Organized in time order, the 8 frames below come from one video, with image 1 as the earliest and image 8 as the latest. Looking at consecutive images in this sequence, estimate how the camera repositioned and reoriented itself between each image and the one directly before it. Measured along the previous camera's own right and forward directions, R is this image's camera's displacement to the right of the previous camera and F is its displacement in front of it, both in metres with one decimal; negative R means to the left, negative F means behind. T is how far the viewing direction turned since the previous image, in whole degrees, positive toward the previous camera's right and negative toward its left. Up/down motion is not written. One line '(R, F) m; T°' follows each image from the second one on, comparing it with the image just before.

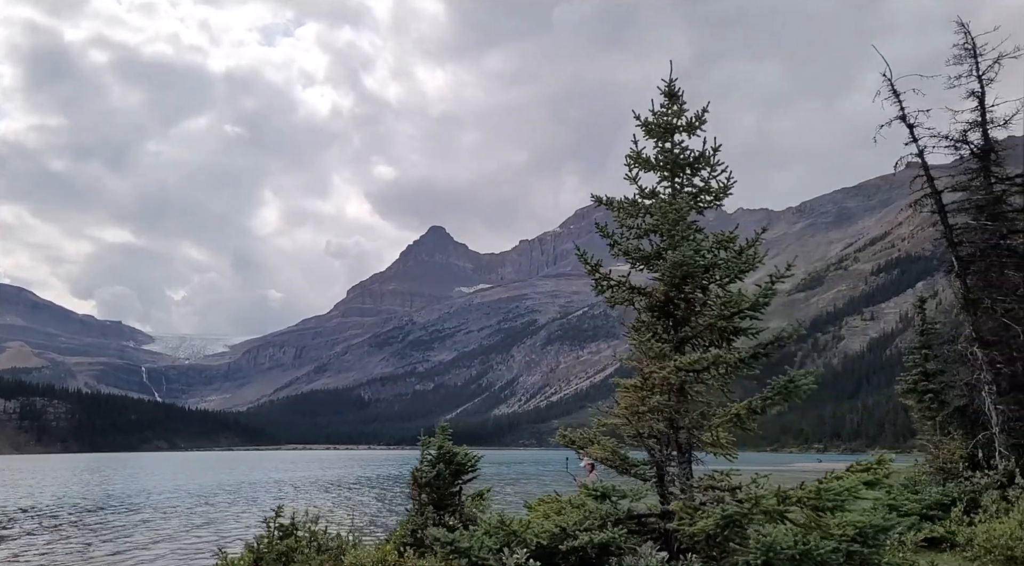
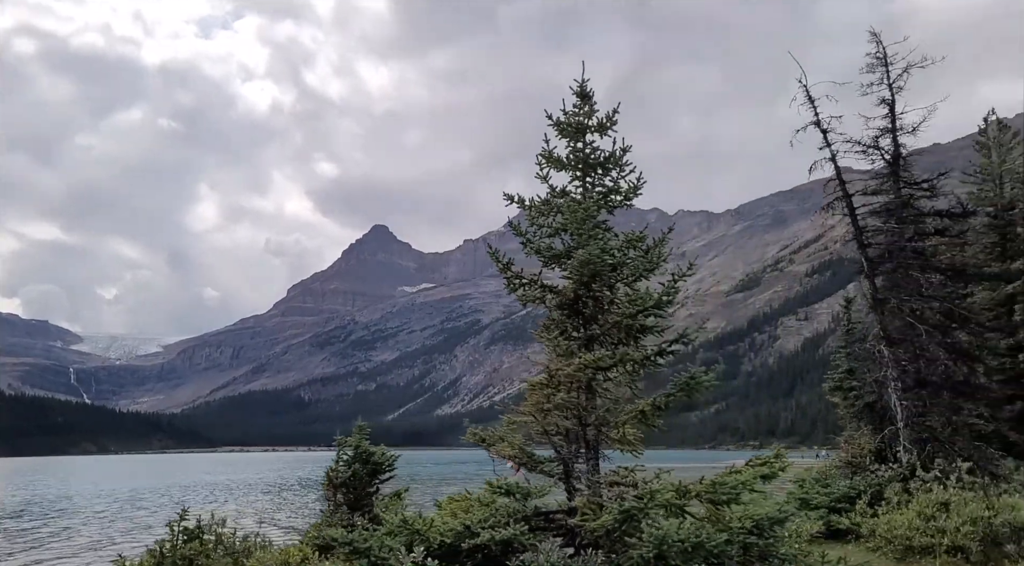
(+0.3, 0.0) m; +4°
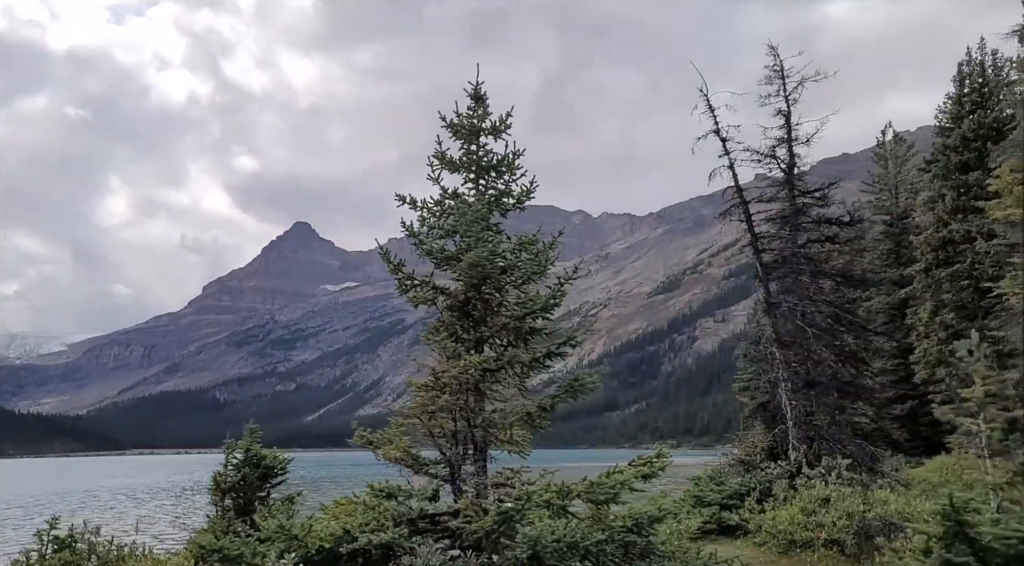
(+0.3, 0.0) m; +5°
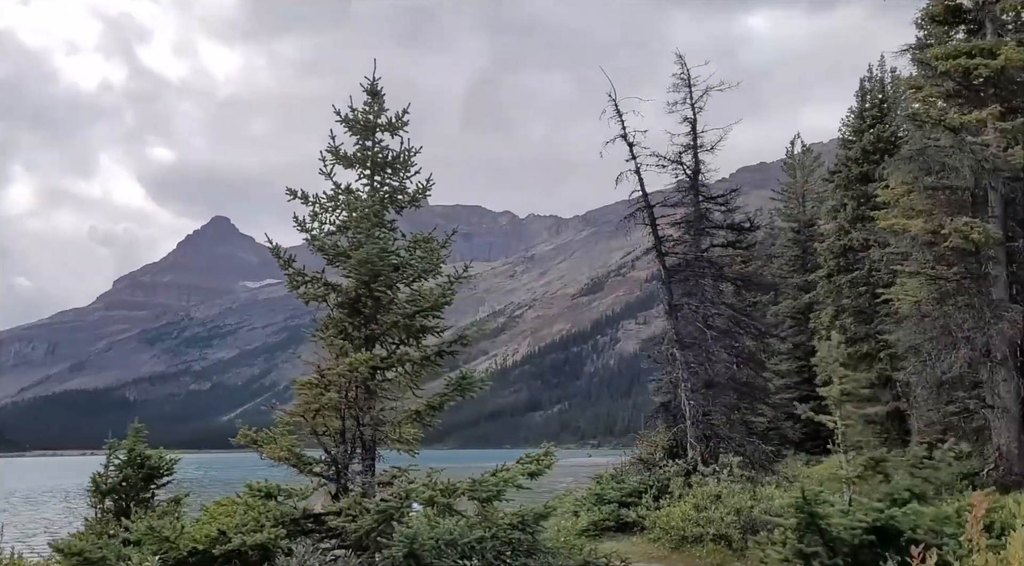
(+0.3, 0.0) m; +5°
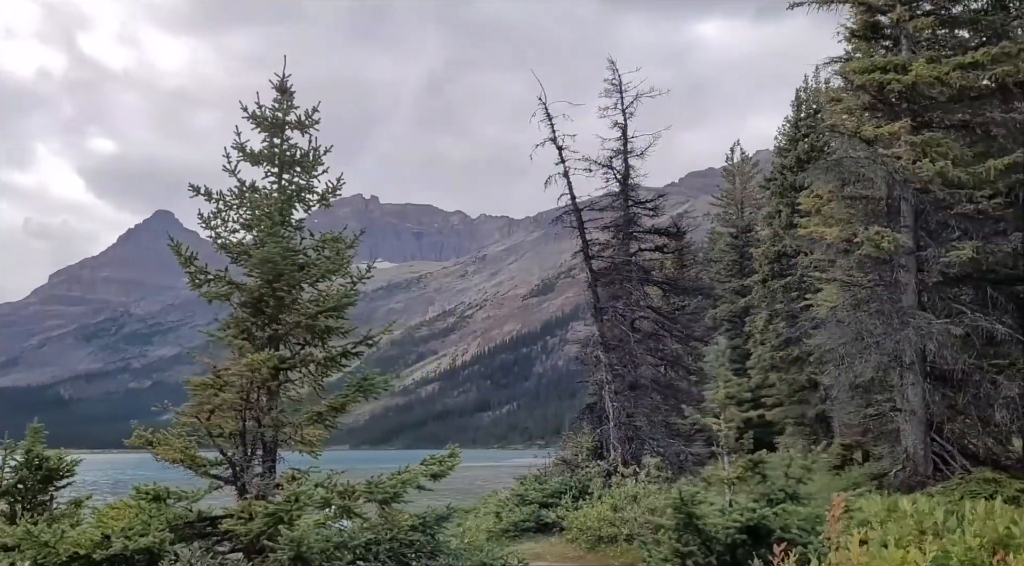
(+0.5, -0.1) m; +3°
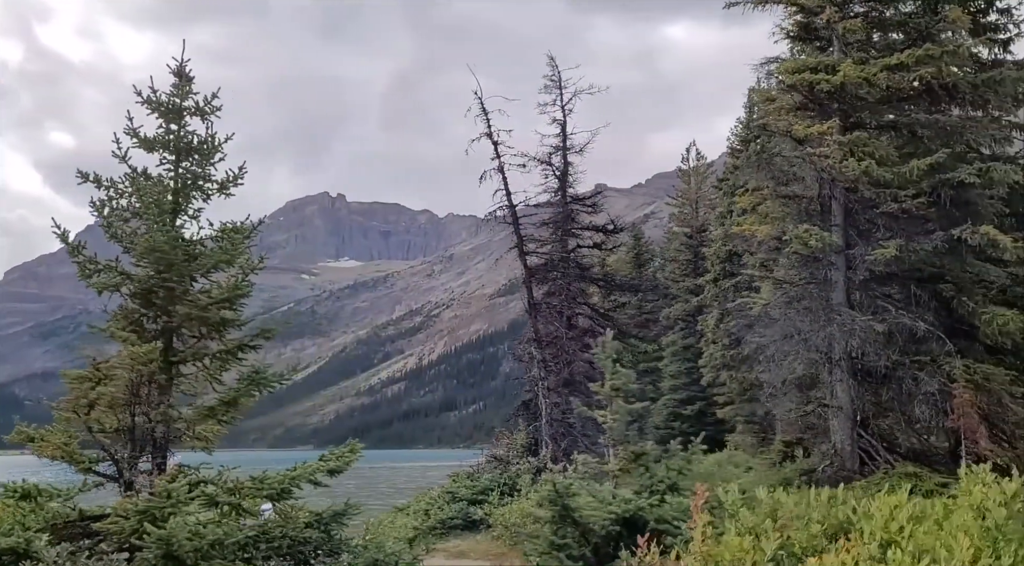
(+0.7, +0.1) m; +3°
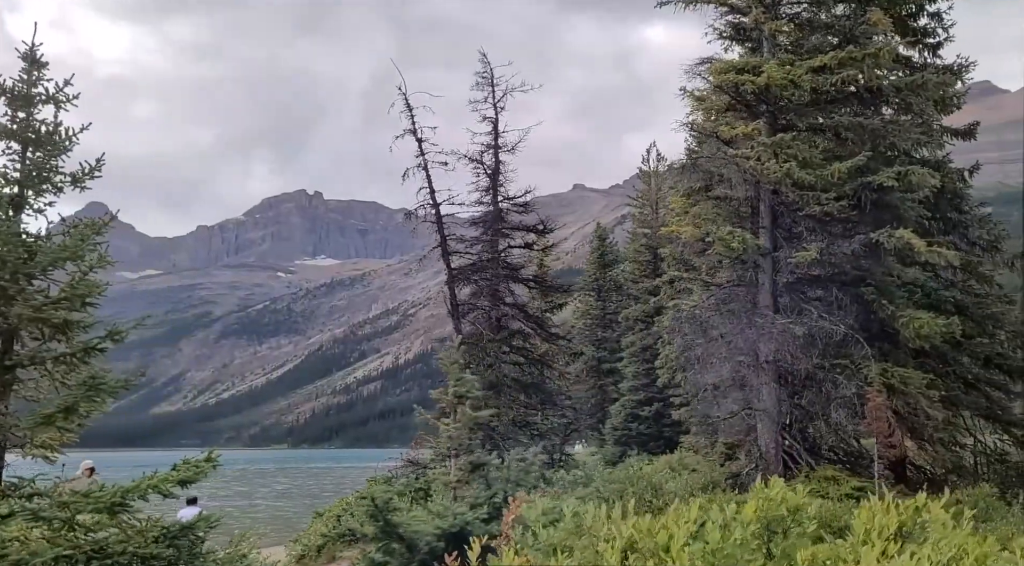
(+1.2, +0.6) m; +2°
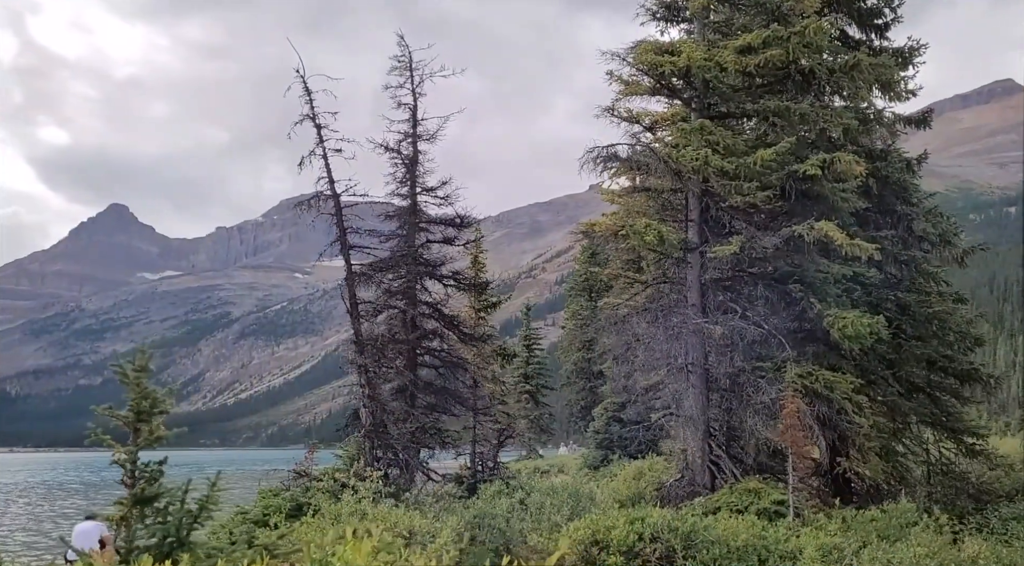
(+2.5, +2.0) m; 0°
